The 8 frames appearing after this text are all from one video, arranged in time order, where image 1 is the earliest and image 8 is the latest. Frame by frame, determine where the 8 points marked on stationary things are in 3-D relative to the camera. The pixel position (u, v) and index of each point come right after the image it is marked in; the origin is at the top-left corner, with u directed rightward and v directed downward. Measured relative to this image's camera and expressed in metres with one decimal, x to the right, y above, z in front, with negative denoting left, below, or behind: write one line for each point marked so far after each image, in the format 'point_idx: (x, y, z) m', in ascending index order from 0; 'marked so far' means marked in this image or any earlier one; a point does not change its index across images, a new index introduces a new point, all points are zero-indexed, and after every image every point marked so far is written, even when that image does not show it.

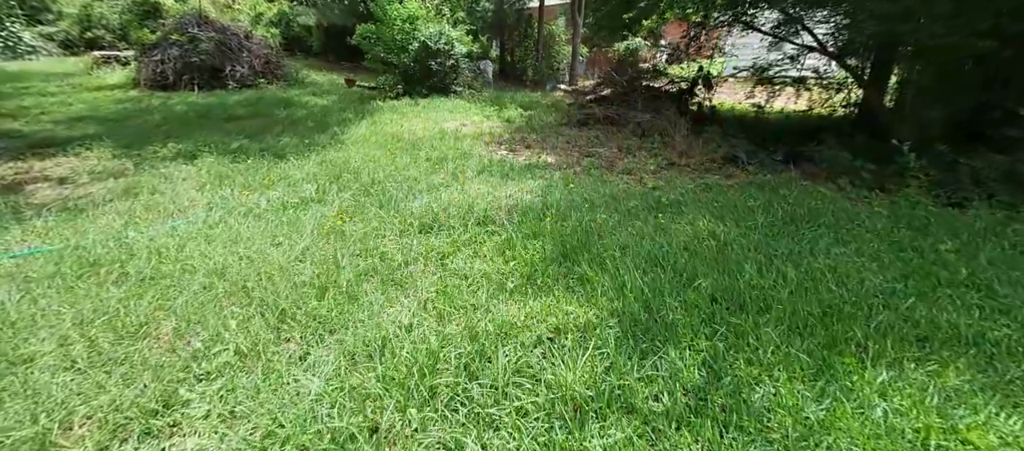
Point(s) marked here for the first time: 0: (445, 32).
0: (-1.6, +4.6, +8.6) m
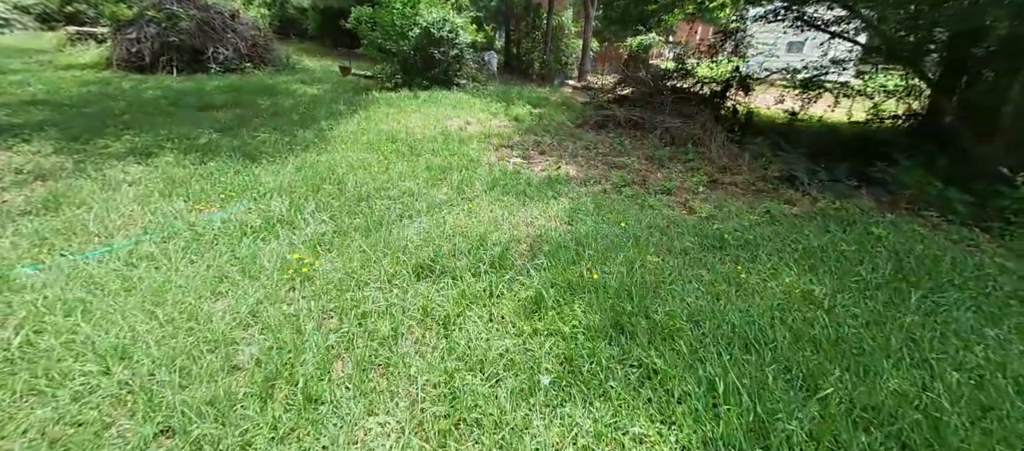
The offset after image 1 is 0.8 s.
0: (-1.4, +4.5, +7.9) m
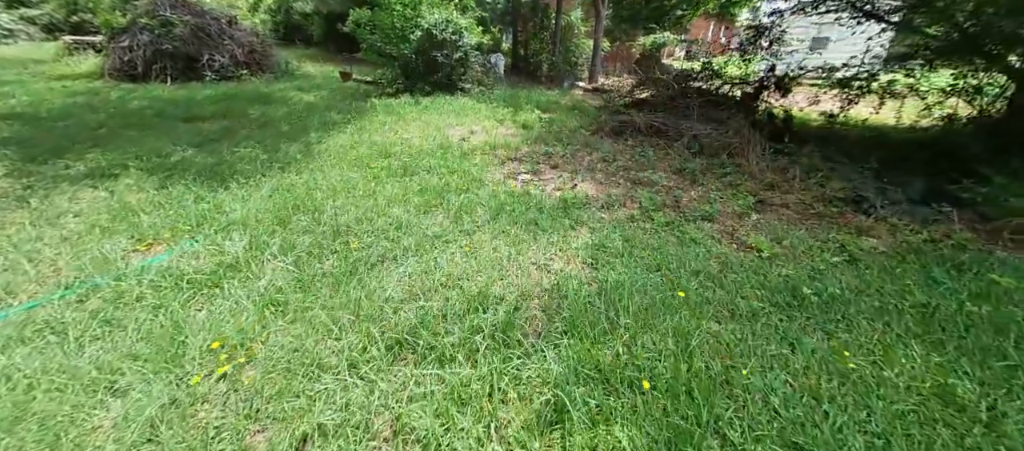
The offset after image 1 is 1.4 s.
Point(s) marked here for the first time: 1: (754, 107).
0: (-1.2, +4.2, +7.4) m
1: (+3.1, +1.5, +4.7) m
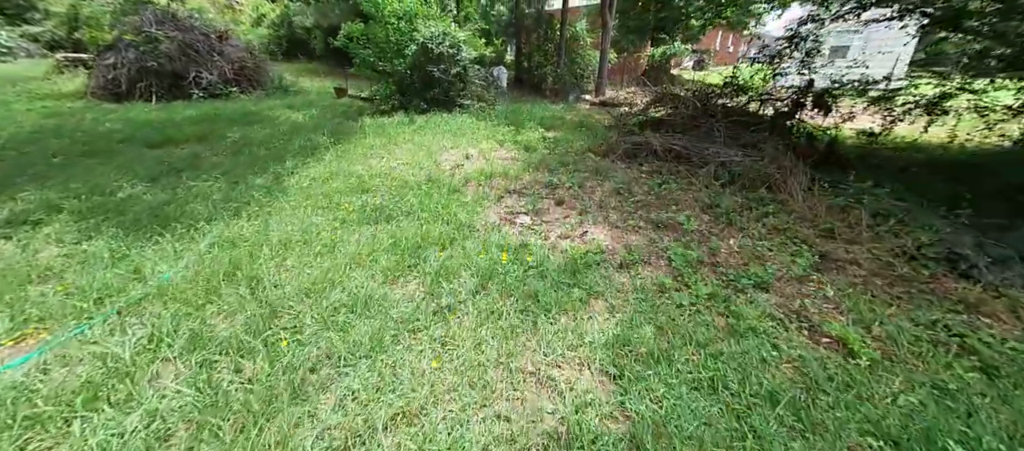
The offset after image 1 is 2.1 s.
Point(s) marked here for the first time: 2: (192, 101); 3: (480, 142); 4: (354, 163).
0: (-1.2, +3.7, +7.0) m
1: (+3.1, +1.1, +4.2) m
2: (-6.6, +2.6, +7.6) m
3: (-0.5, +1.3, +5.5) m
4: (-1.7, +0.7, +4.0) m
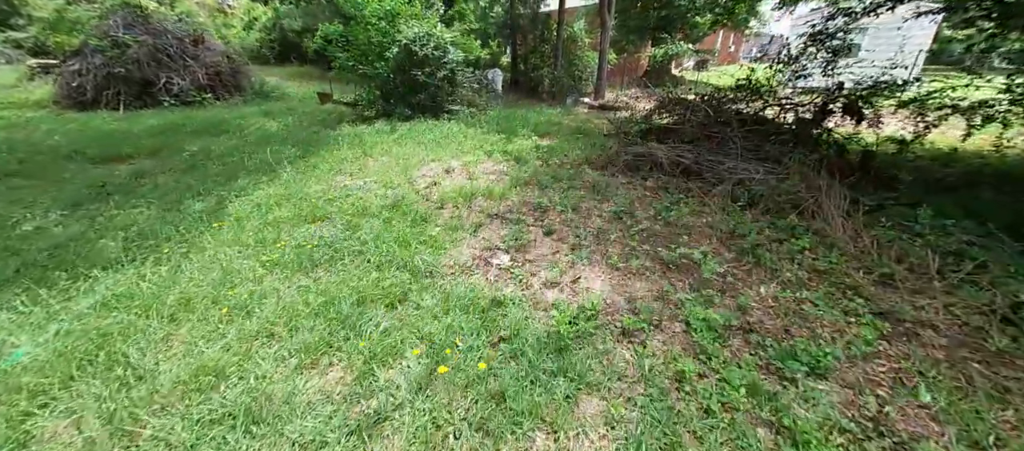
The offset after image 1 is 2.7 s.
0: (-1.4, +3.4, +6.5) m
1: (+3.0, +0.9, +3.6) m
2: (-6.8, +2.3, +7.1) m
3: (-0.6, +1.0, +5.0) m
4: (-1.9, +0.4, +3.5) m
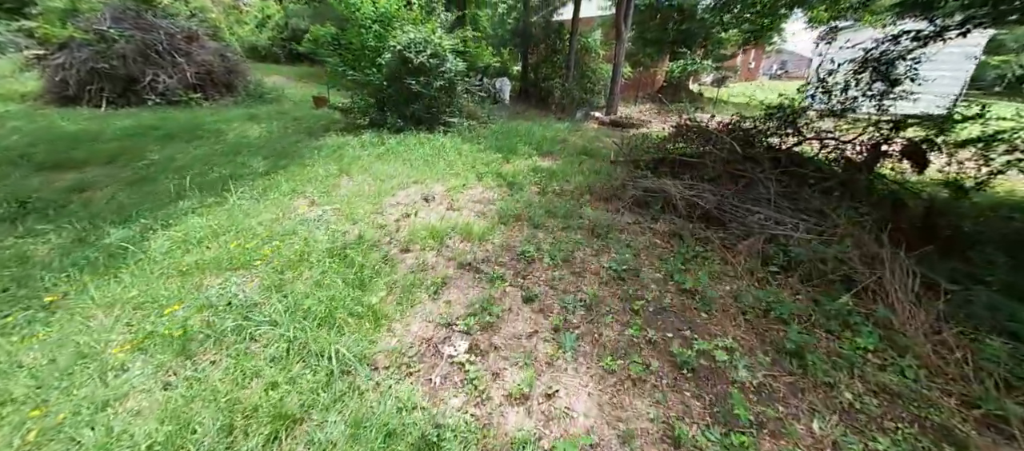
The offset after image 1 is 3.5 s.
0: (-1.3, +3.1, +6.0) m
1: (+2.9, +0.3, +3.0) m
2: (-6.7, +2.2, +6.7) m
3: (-0.7, +0.6, +4.4) m
4: (-2.0, +0.1, +3.0) m
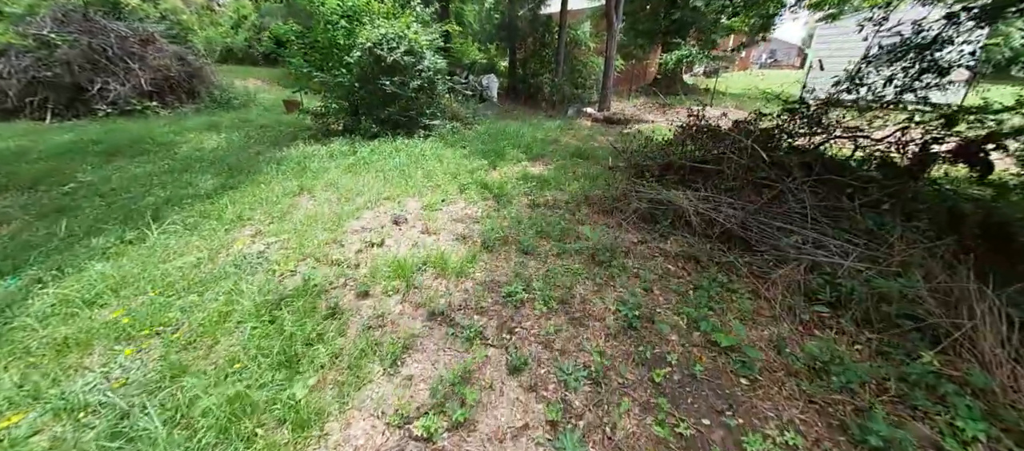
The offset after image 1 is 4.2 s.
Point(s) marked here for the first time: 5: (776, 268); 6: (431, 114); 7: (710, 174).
0: (-1.5, +2.8, +5.4) m
1: (+2.8, +0.2, +2.5) m
2: (-6.9, +1.8, +6.1) m
3: (-0.8, +0.4, +3.9) m
4: (-2.1, -0.1, +2.5) m
5: (+1.6, -0.3, +2.2) m
6: (-1.3, +1.8, +5.8) m
7: (+1.6, +0.4, +3.0) m
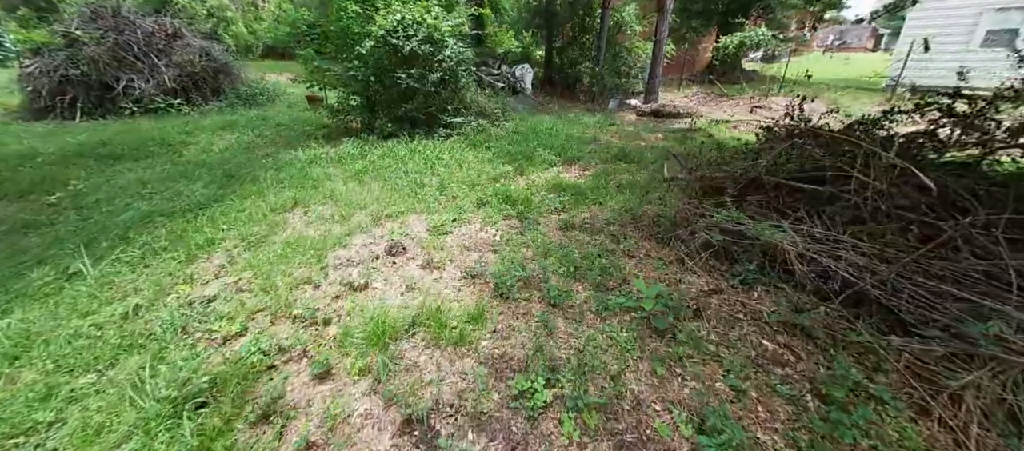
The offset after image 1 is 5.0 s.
0: (-1.1, +2.7, +4.8) m
1: (+2.9, -0.1, +1.6) m
2: (-6.4, +1.8, +6.0) m
3: (-0.6, +0.2, +3.3) m
4: (-2.0, -0.3, +2.0) m
5: (+1.6, -0.5, +1.3) m
6: (-0.8, +1.6, +5.2) m
7: (+1.8, +0.2, +2.1) m
